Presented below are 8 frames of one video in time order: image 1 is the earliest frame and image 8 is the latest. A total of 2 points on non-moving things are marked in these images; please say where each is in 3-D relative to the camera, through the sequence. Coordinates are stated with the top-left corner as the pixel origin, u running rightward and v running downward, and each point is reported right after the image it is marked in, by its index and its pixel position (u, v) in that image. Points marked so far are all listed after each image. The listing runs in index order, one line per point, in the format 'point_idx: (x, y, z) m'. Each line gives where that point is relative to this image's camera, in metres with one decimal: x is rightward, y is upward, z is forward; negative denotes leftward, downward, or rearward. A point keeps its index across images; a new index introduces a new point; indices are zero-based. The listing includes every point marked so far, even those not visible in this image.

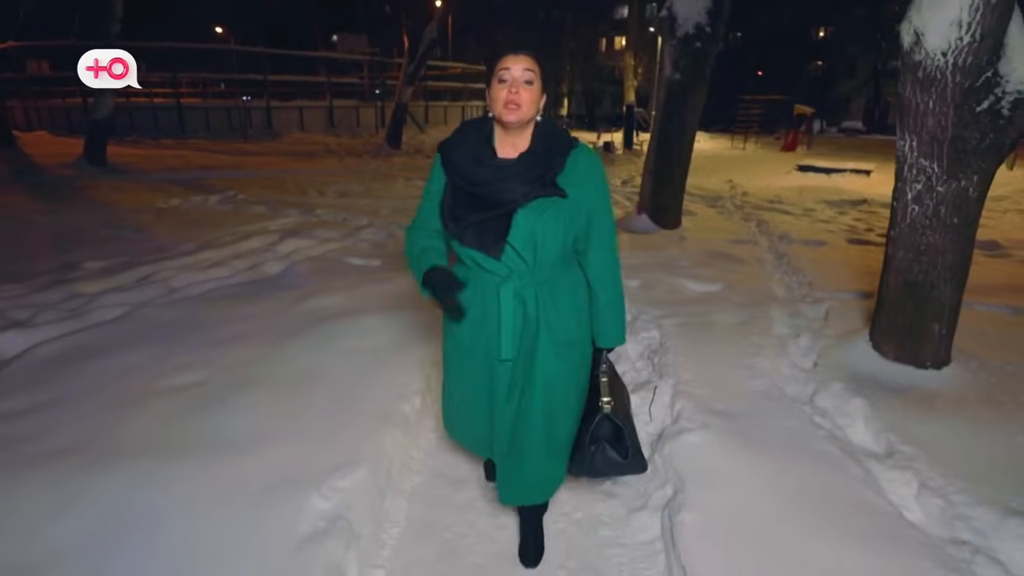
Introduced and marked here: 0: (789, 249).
0: (+2.7, +0.4, +6.3) m
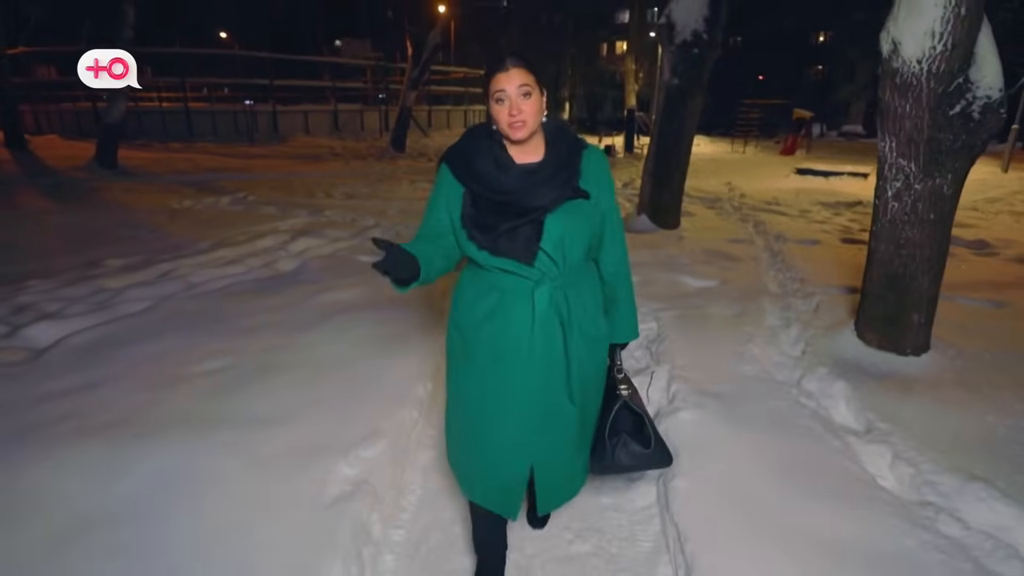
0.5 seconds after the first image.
0: (+2.8, +0.4, +6.6) m
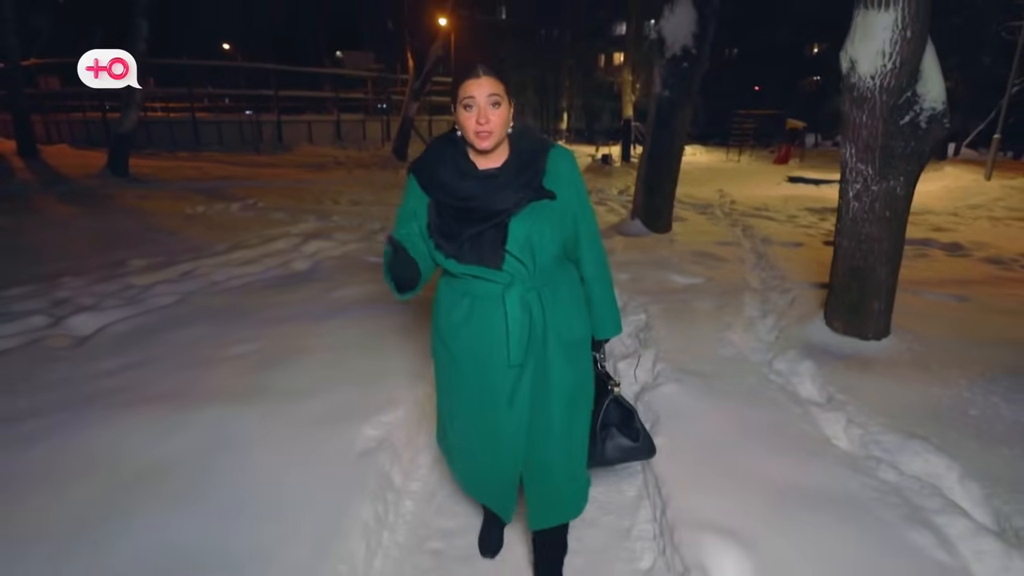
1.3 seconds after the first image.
0: (+2.8, +0.4, +6.9) m
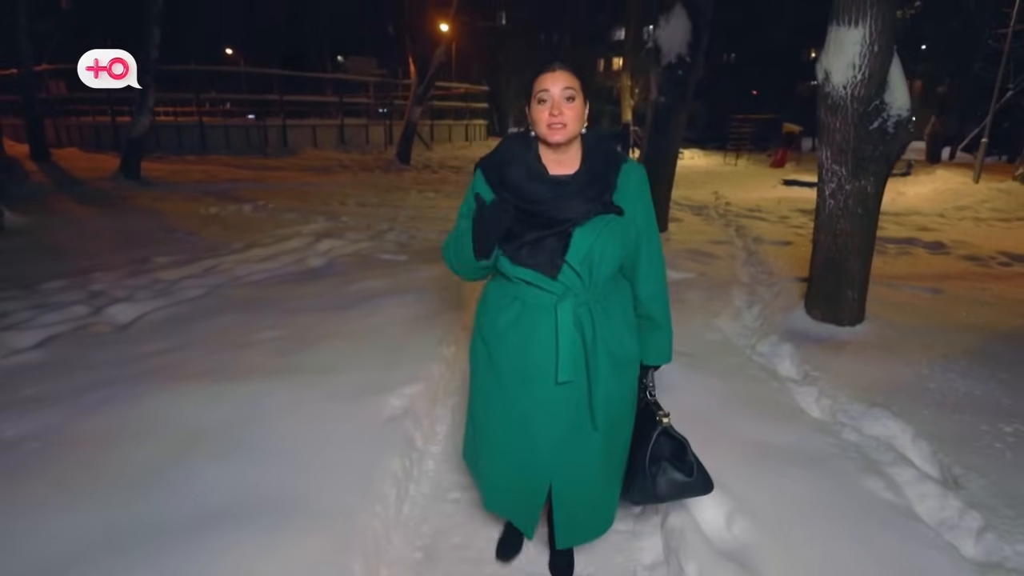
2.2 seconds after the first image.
0: (+2.8, +0.4, +7.3) m
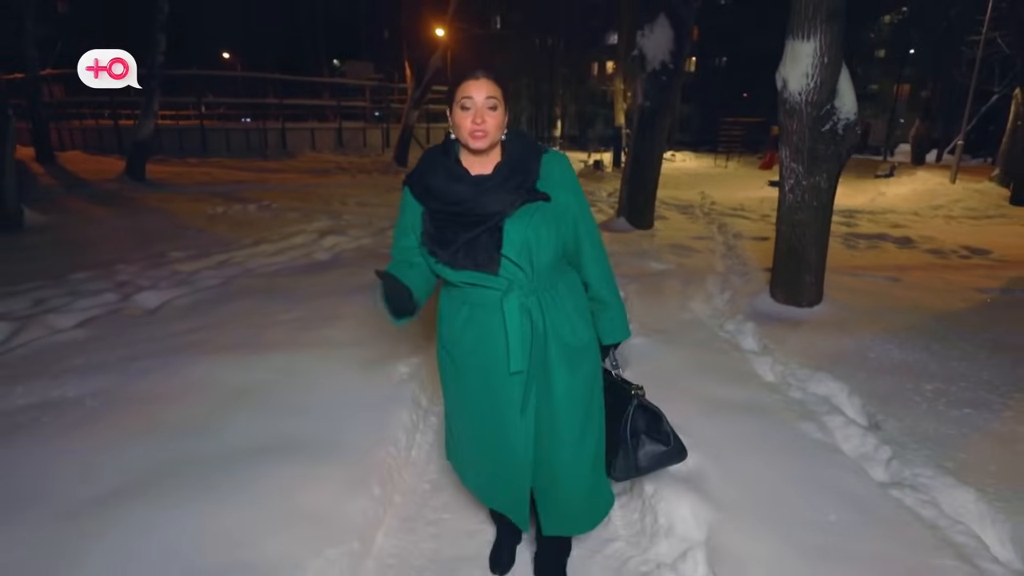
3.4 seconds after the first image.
0: (+2.7, +0.5, +7.8) m
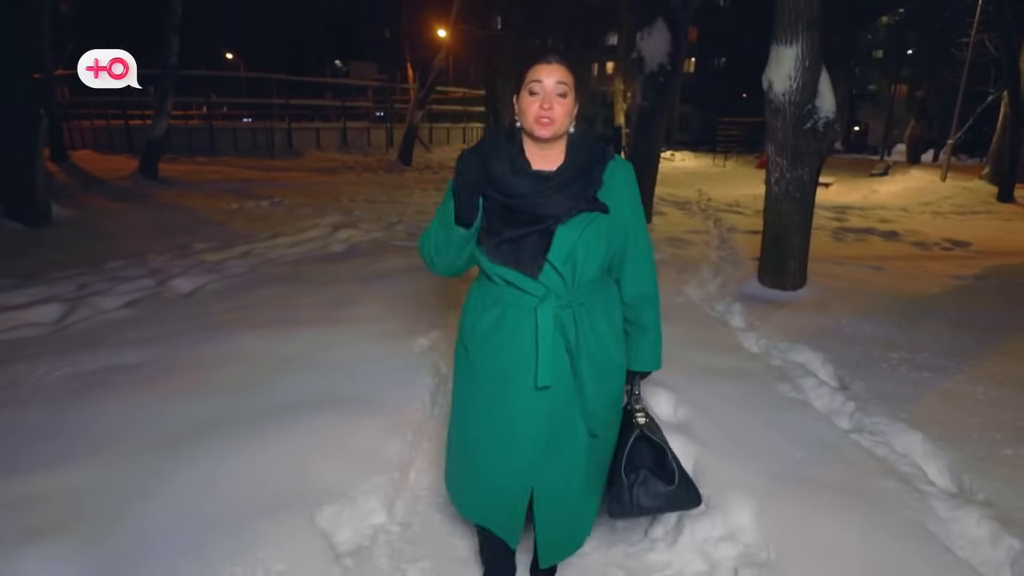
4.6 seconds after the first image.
0: (+2.8, +0.7, +8.2) m
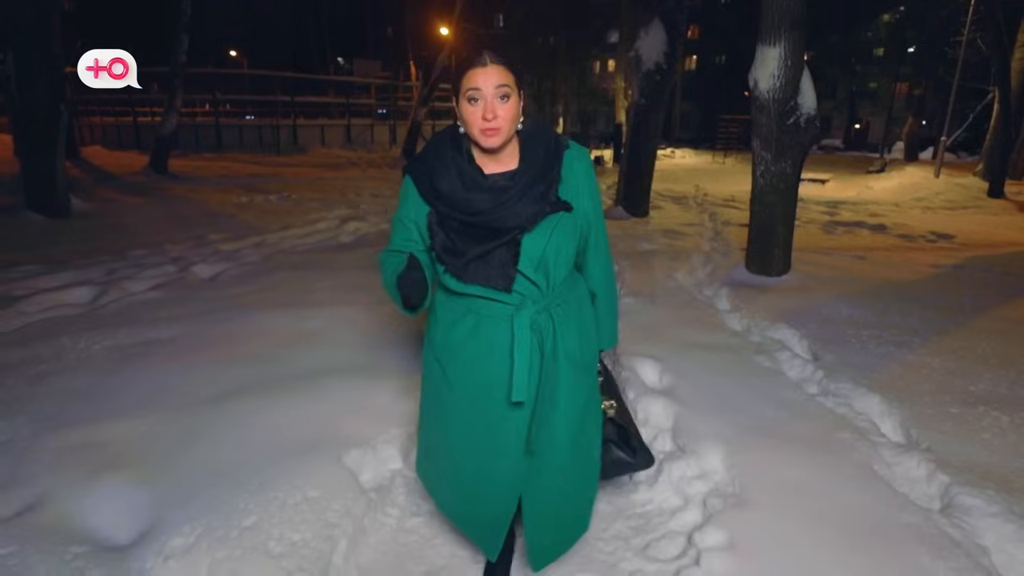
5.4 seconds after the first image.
0: (+2.8, +0.8, +8.5) m
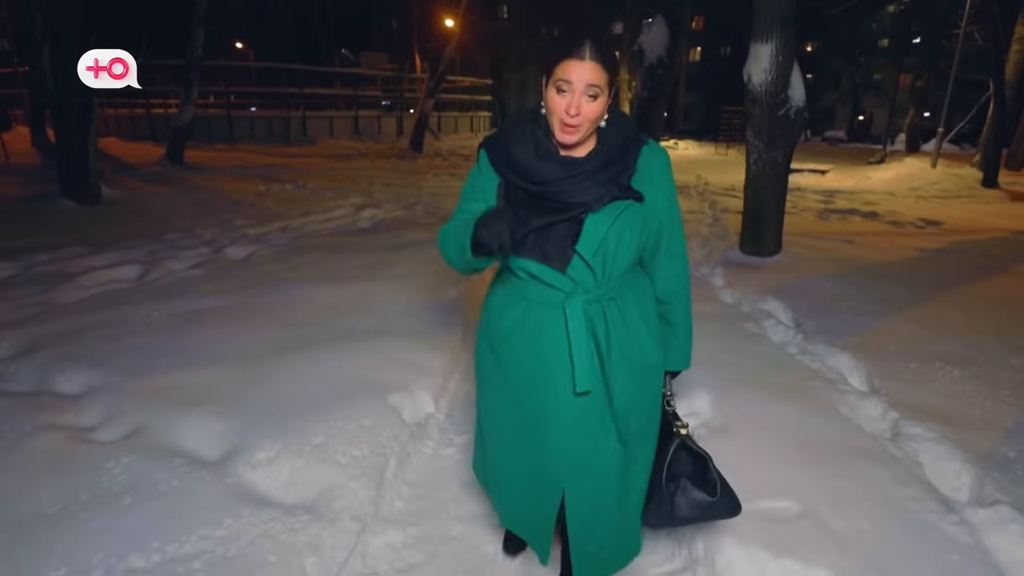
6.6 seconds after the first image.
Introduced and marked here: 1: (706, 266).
0: (+2.9, +1.0, +8.9) m
1: (+1.7, +0.2, +5.7) m
